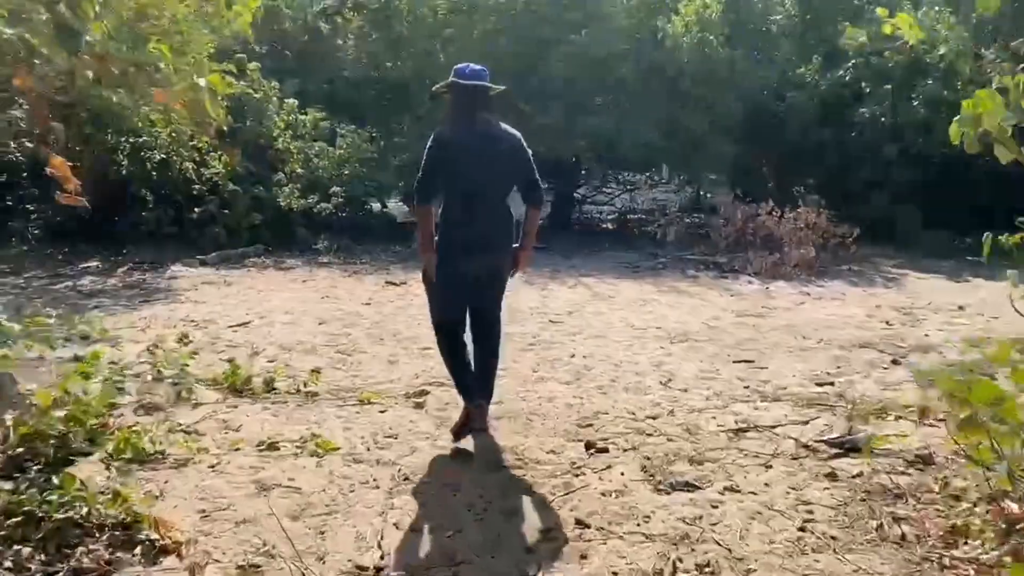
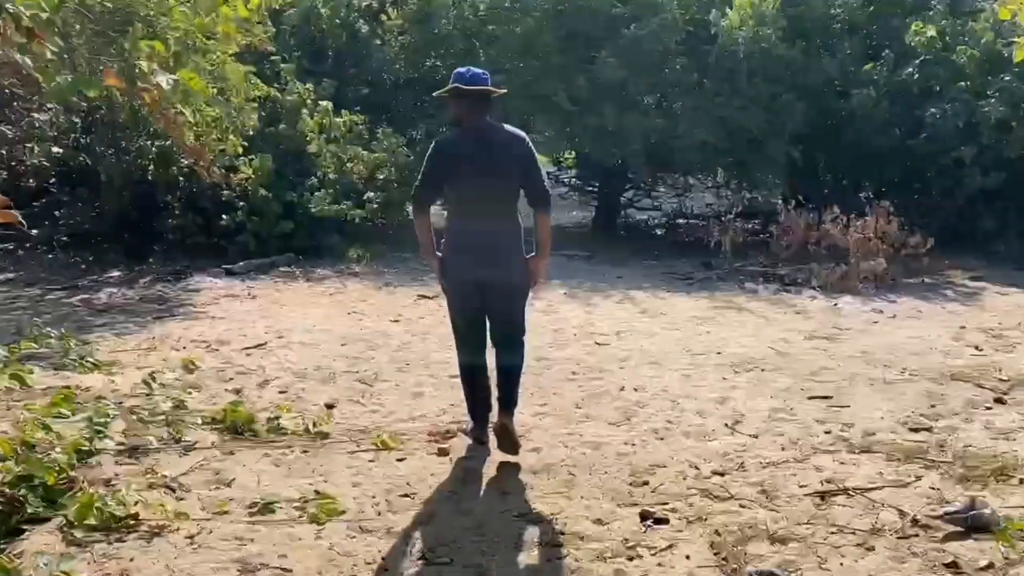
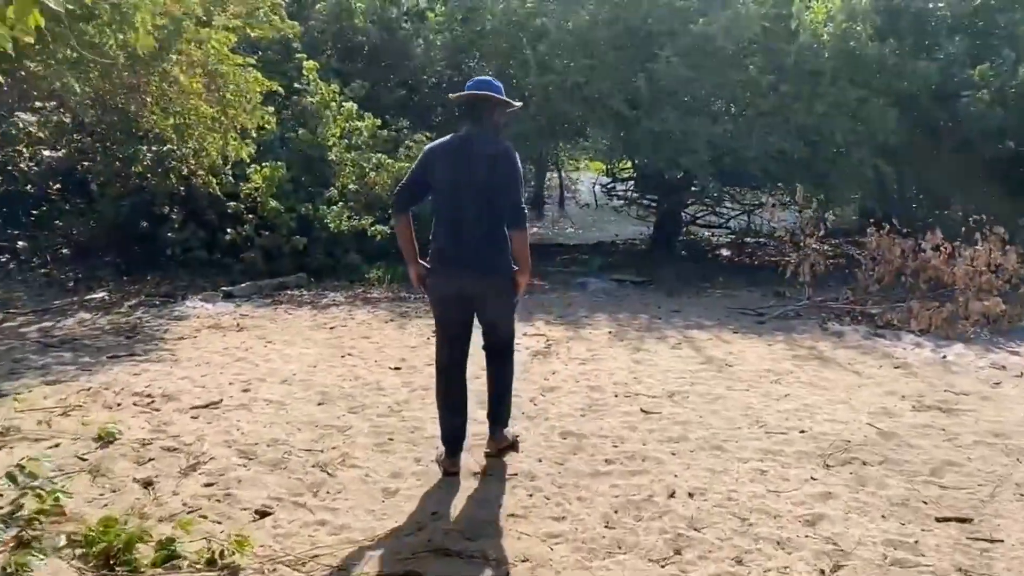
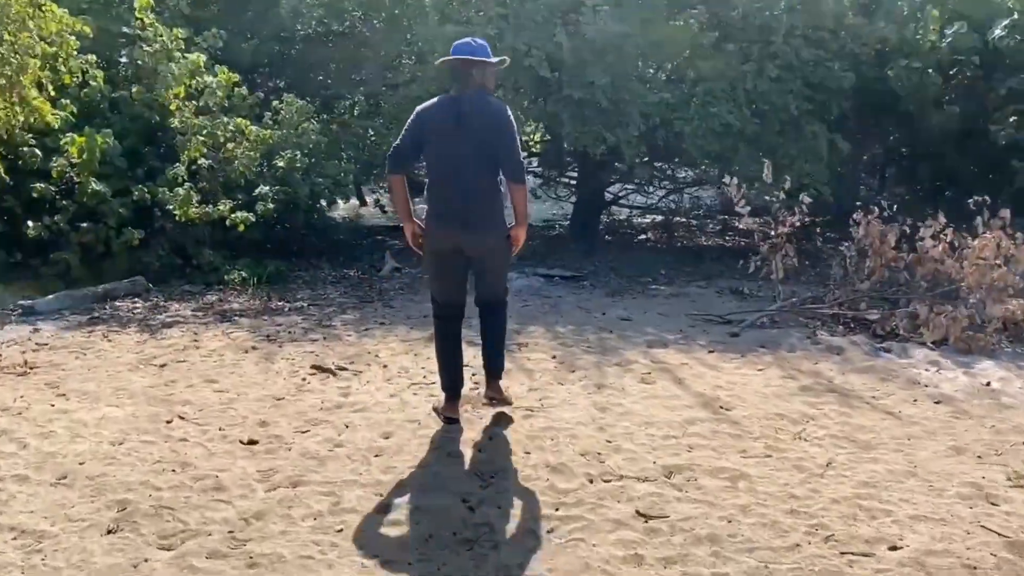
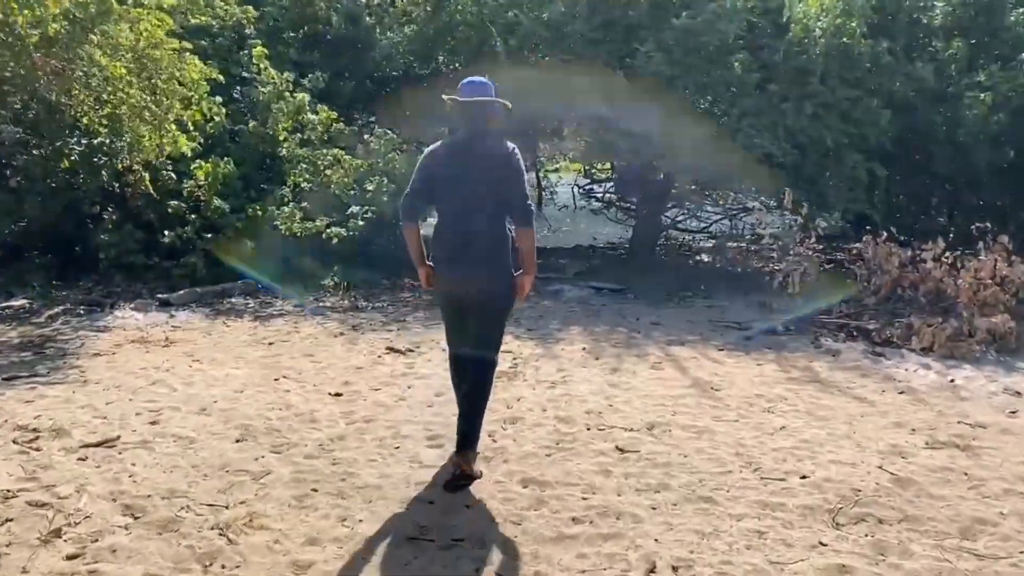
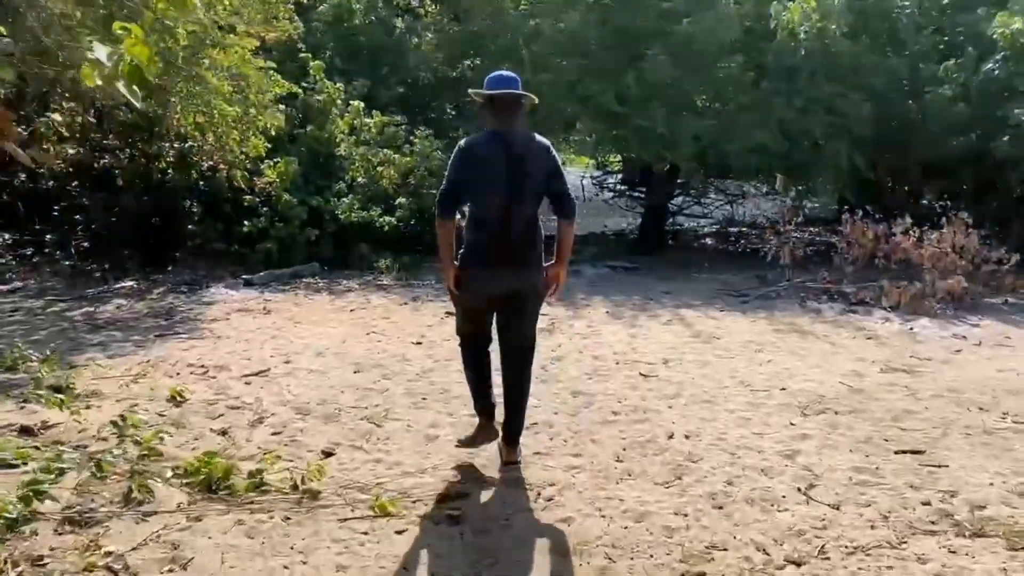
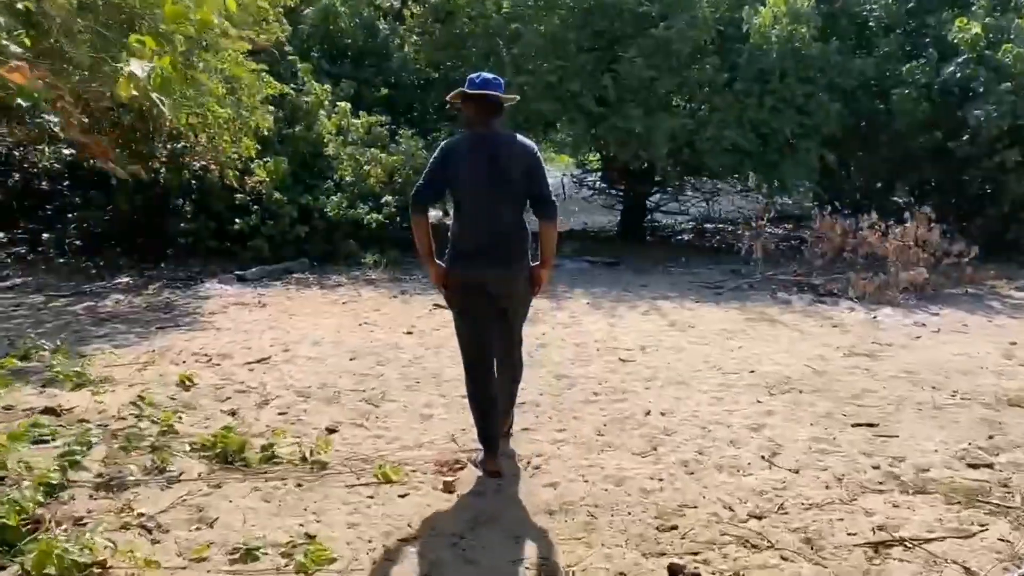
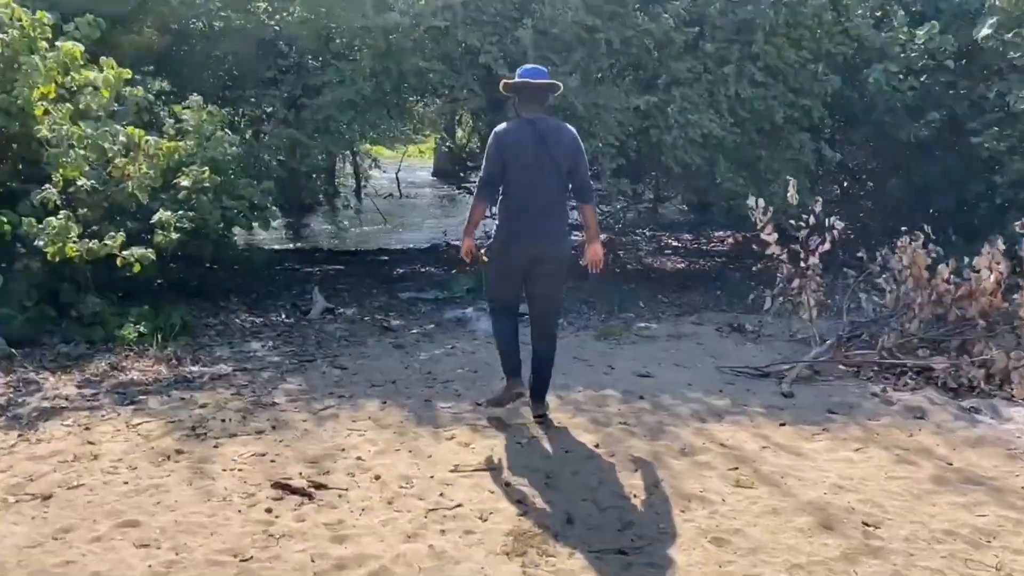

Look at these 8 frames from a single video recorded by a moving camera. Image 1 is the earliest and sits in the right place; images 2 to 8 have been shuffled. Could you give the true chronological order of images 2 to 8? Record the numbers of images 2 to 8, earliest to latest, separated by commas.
2, 7, 6, 3, 5, 4, 8
